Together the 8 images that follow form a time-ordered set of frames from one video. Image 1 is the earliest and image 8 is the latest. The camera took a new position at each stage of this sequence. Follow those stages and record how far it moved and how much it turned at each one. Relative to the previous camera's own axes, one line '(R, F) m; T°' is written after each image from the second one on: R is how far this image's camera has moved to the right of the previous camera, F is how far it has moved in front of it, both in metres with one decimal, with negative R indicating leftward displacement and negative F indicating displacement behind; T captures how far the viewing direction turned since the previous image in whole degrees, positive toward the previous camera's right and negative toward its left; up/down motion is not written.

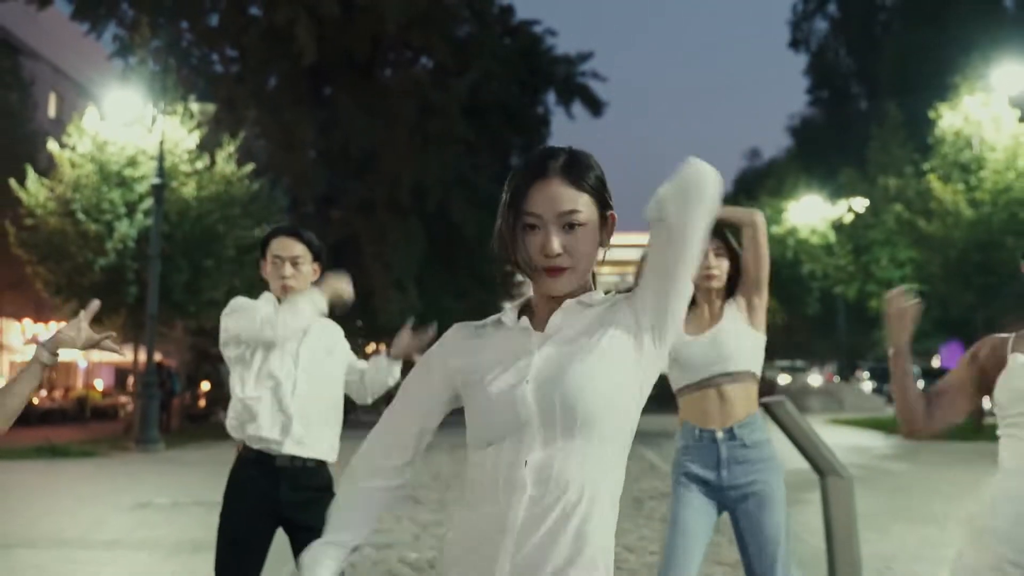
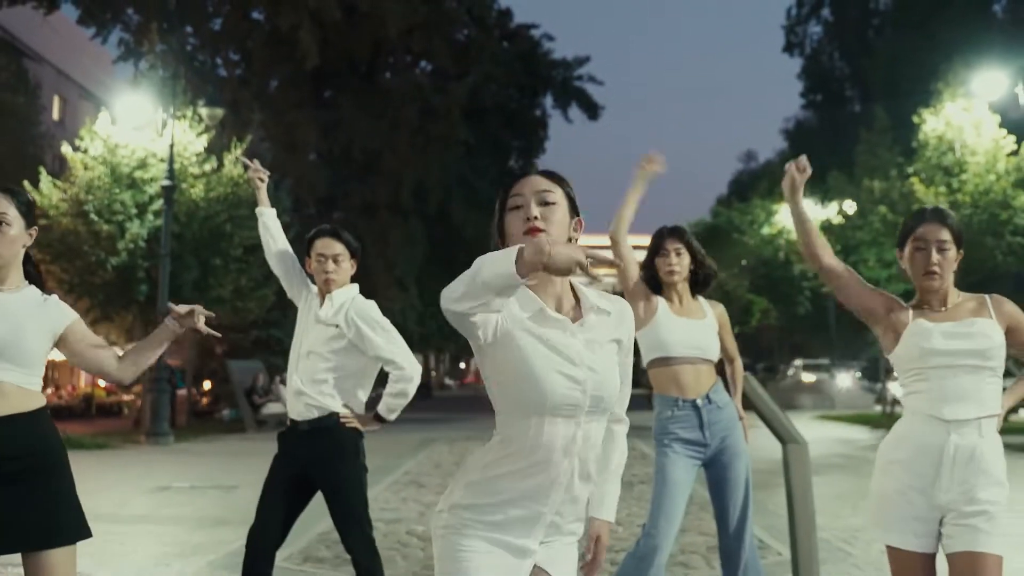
(0.0, -0.8) m; 0°
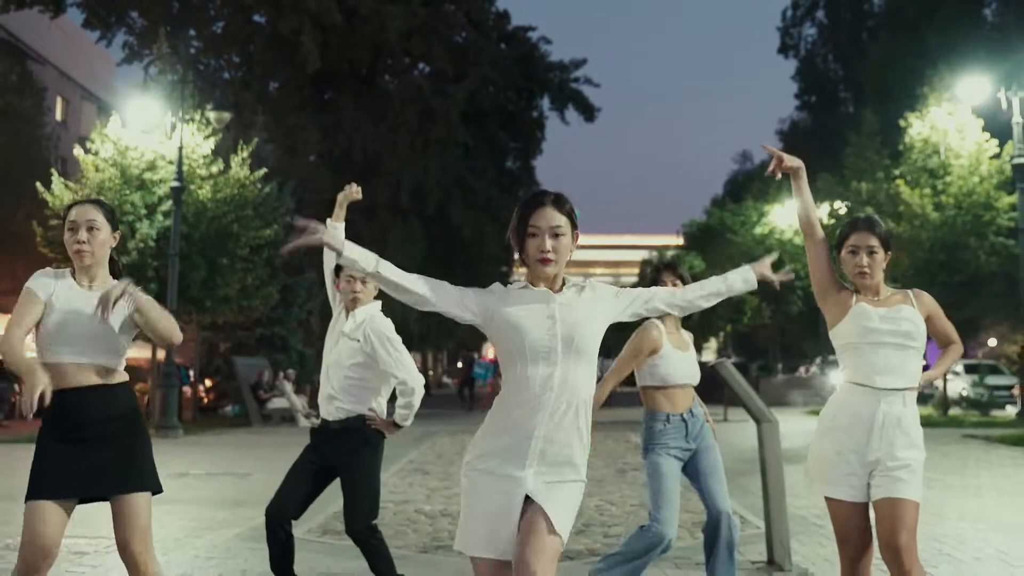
(0.0, -0.8) m; 0°
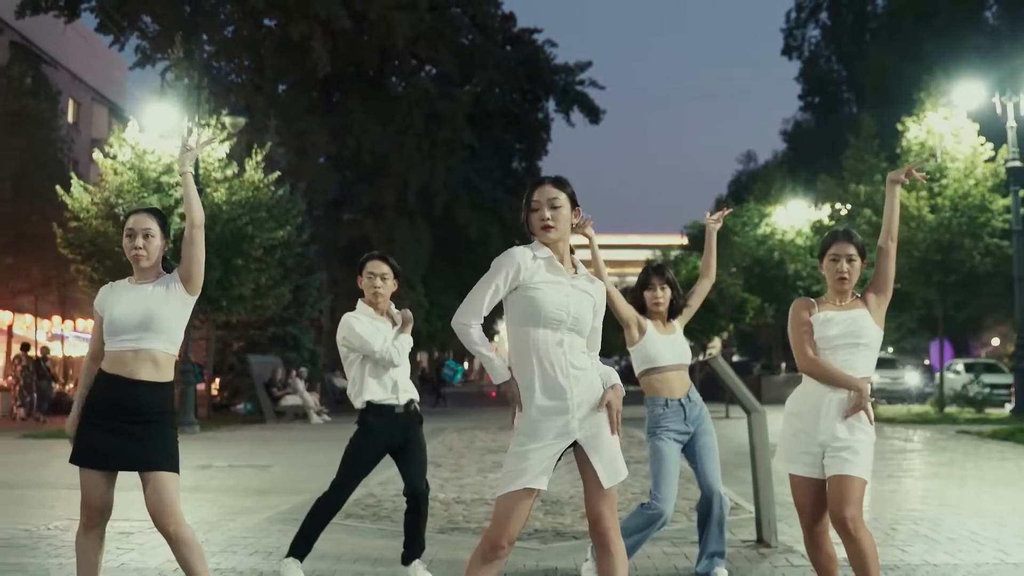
(0.0, -0.7) m; 0°
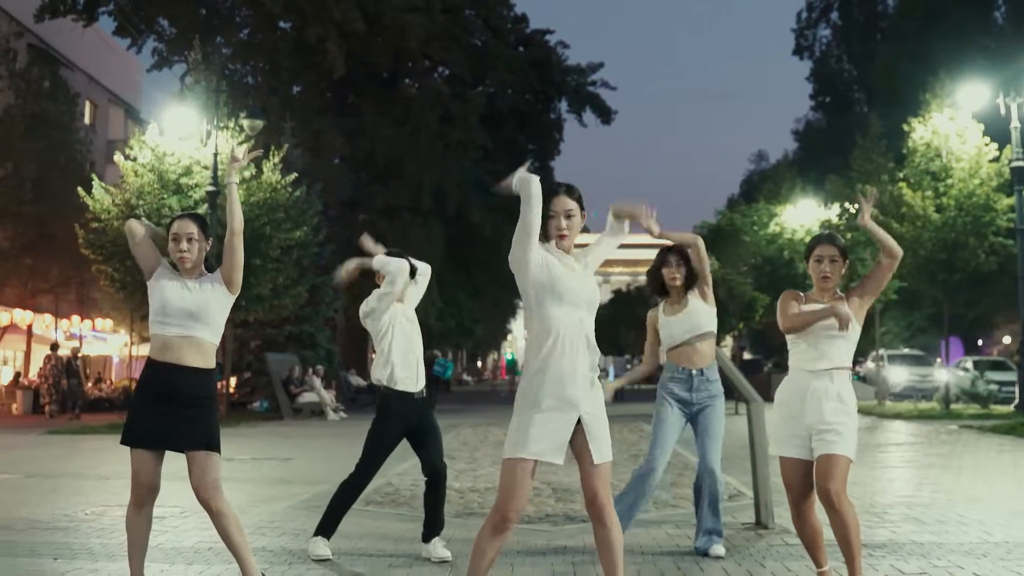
(0.0, -0.5) m; -1°
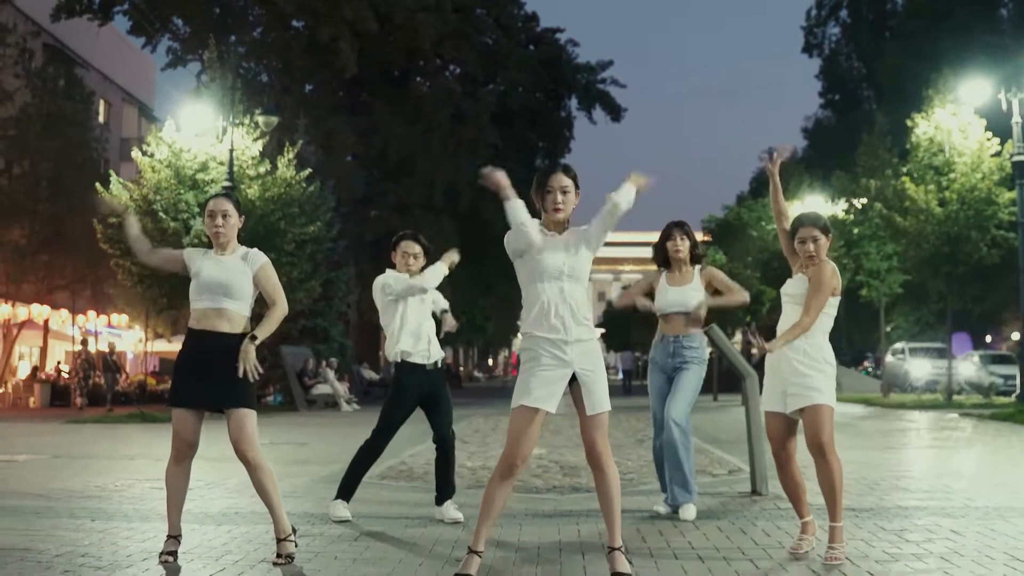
(0.0, -0.5) m; 0°
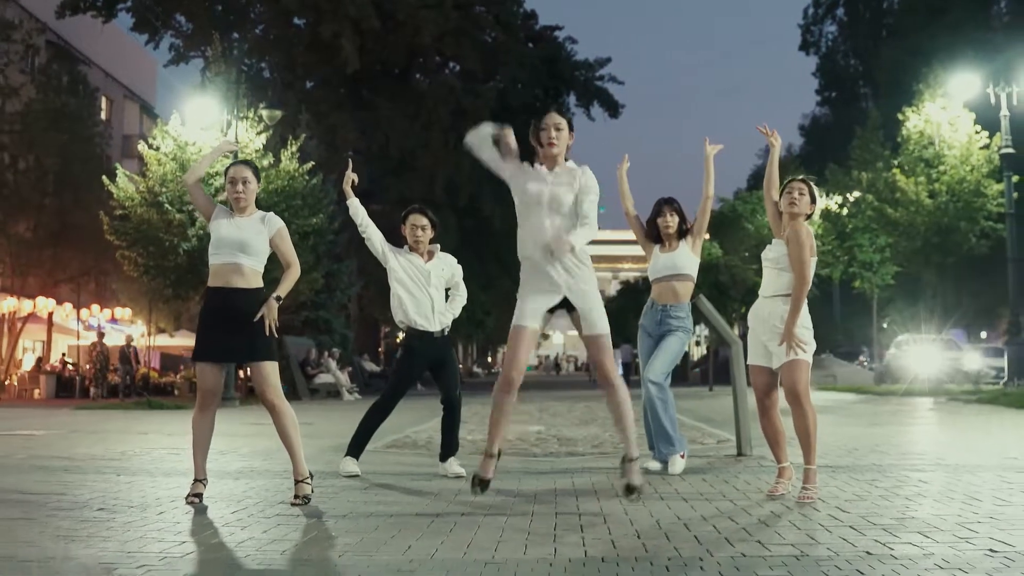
(0.0, -0.5) m; 0°
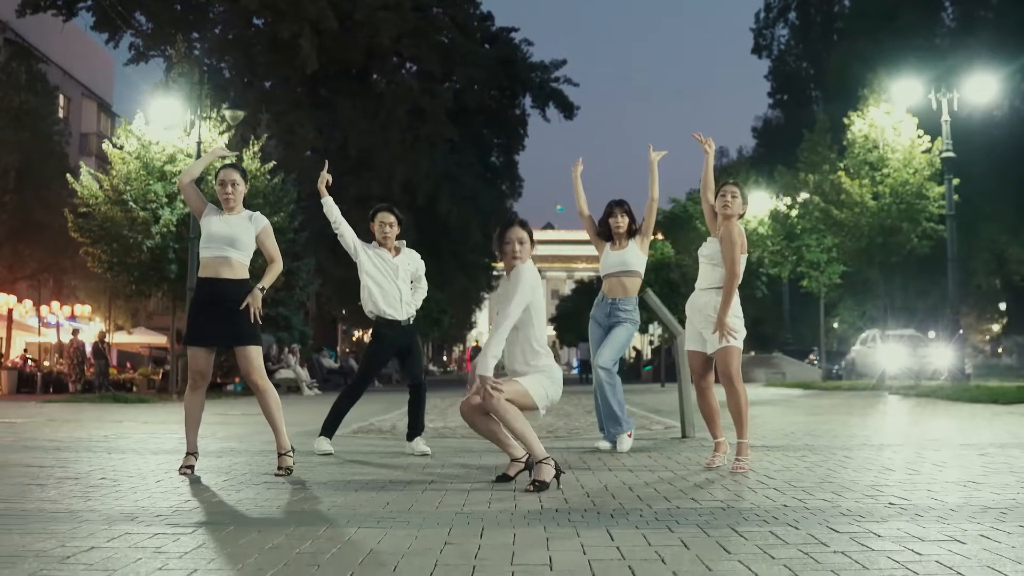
(0.0, -0.7) m; +2°
